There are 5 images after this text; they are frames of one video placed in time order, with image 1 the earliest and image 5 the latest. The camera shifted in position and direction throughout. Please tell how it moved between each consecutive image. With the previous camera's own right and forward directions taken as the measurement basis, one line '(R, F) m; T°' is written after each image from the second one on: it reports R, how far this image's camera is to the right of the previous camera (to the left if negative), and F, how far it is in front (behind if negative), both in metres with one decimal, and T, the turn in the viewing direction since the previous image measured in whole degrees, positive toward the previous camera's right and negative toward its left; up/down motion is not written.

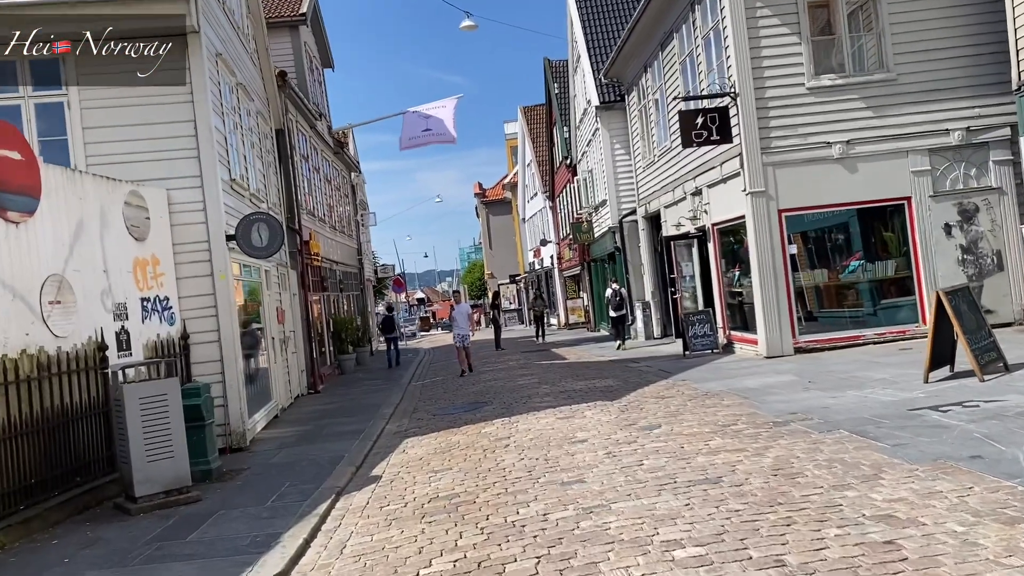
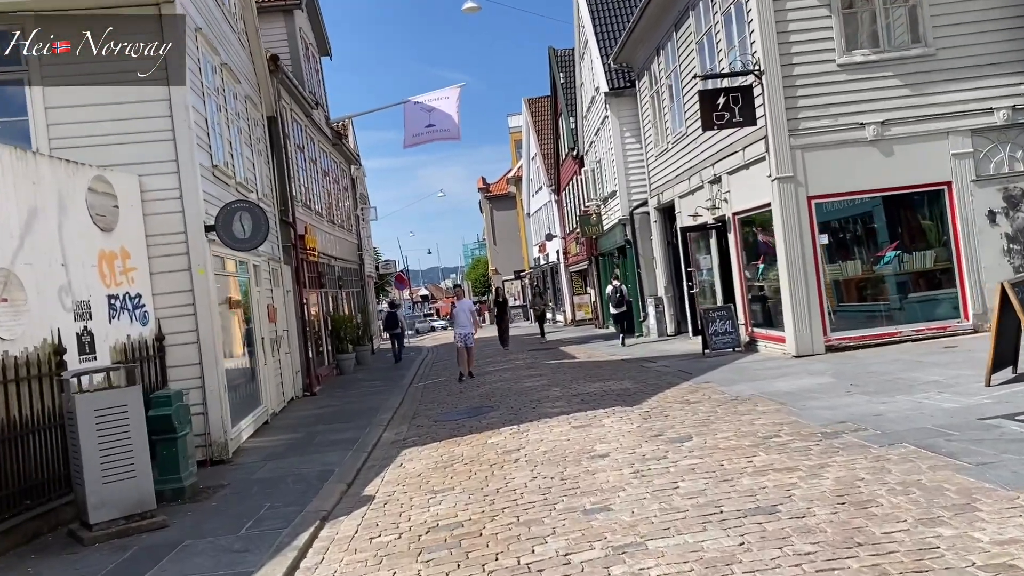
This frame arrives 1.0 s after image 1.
(-0.1, +1.0) m; 0°
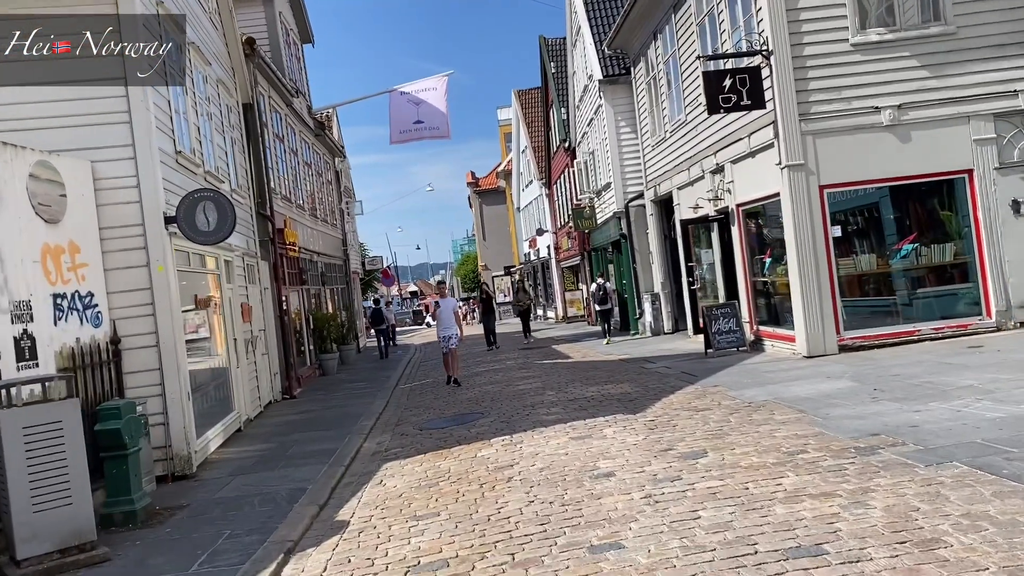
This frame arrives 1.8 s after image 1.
(0.0, +0.9) m; +1°
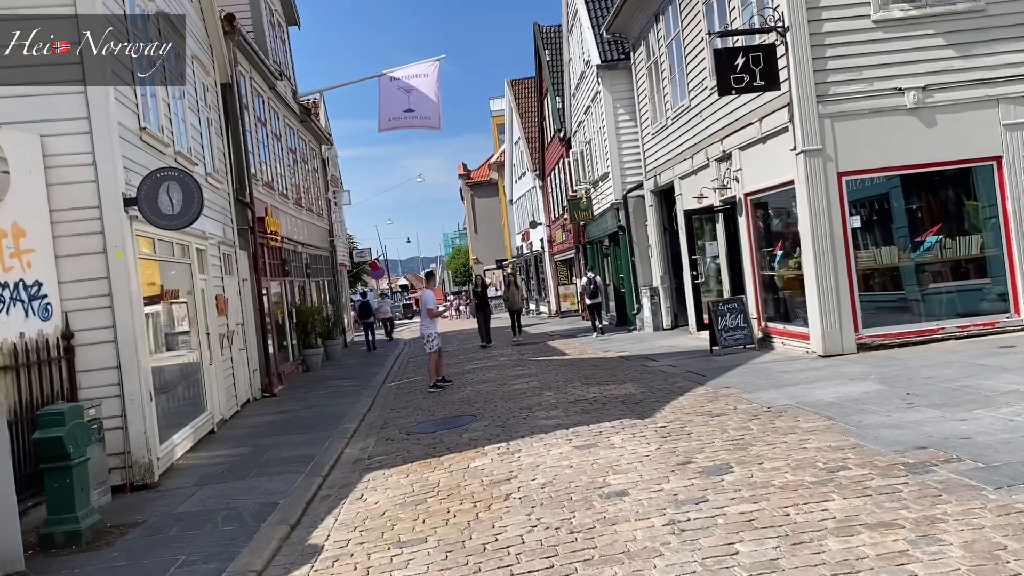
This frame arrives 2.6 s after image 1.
(-0.1, +0.8) m; +1°
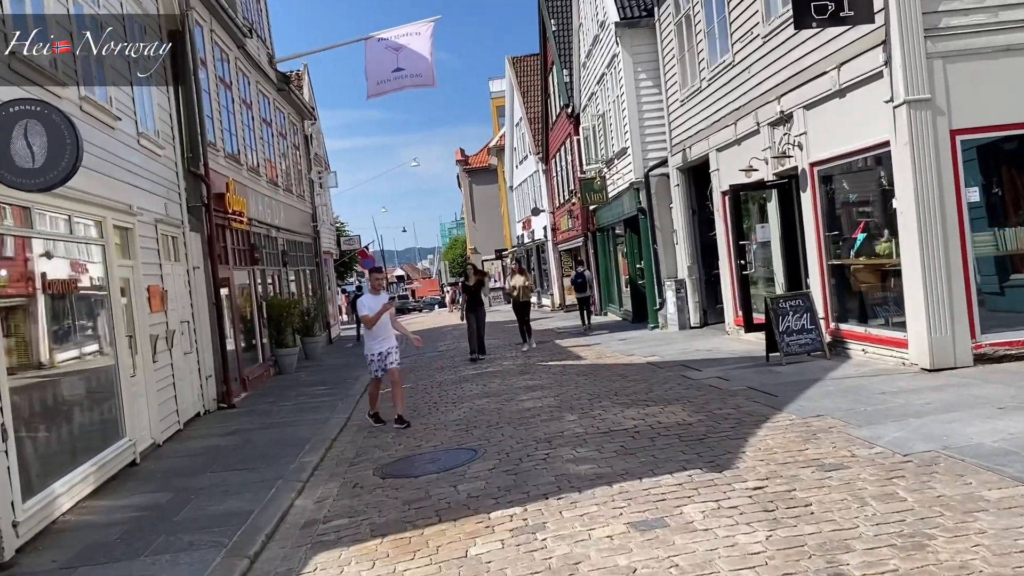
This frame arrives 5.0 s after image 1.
(-0.1, +2.5) m; 0°
